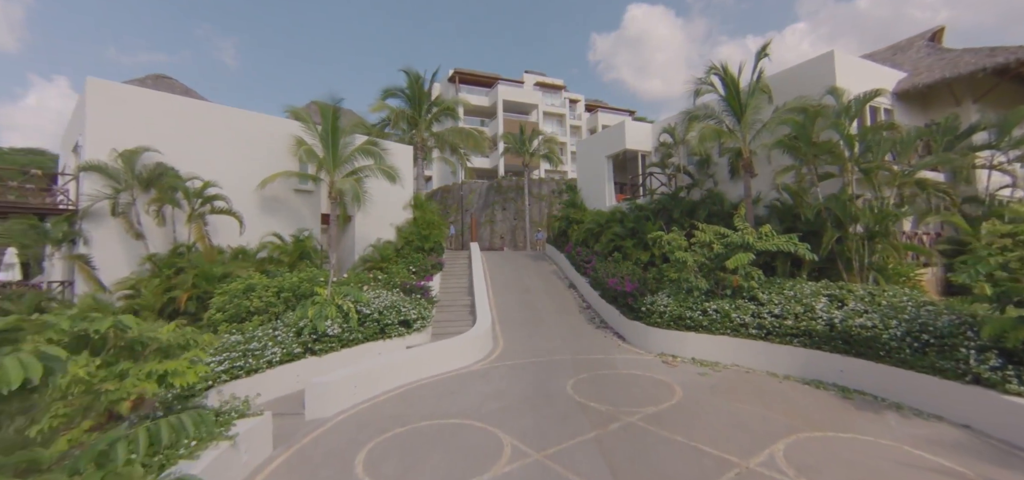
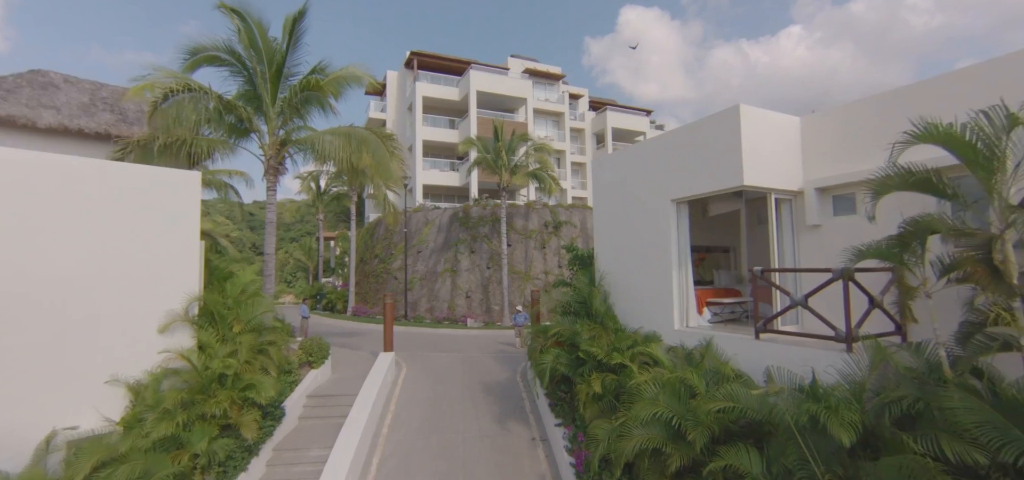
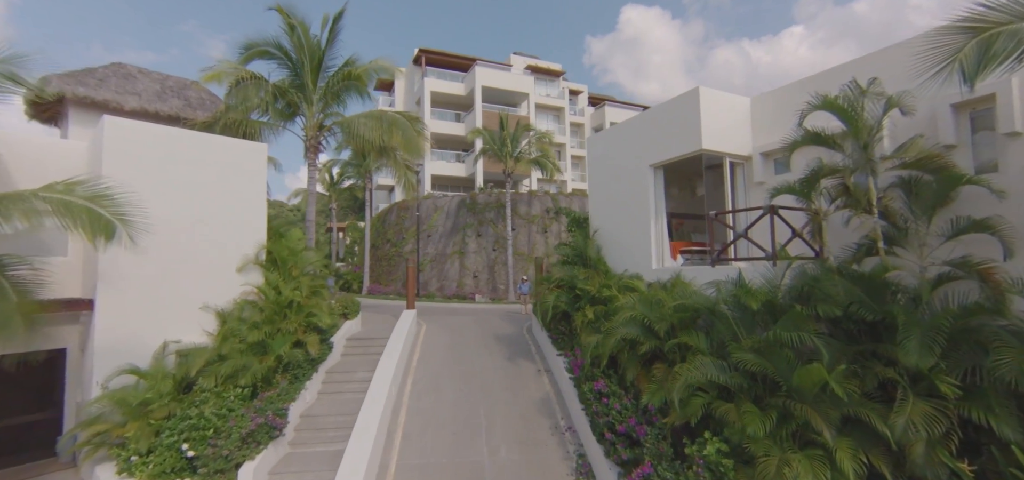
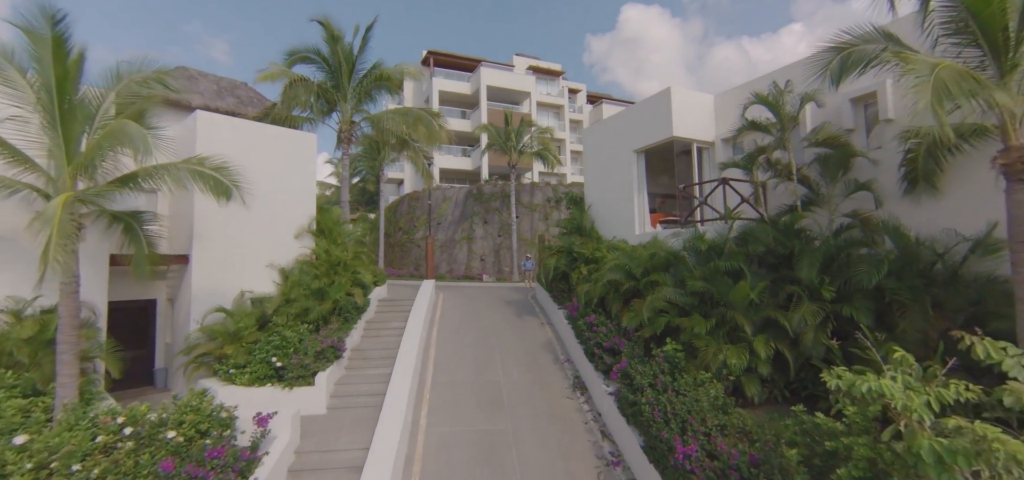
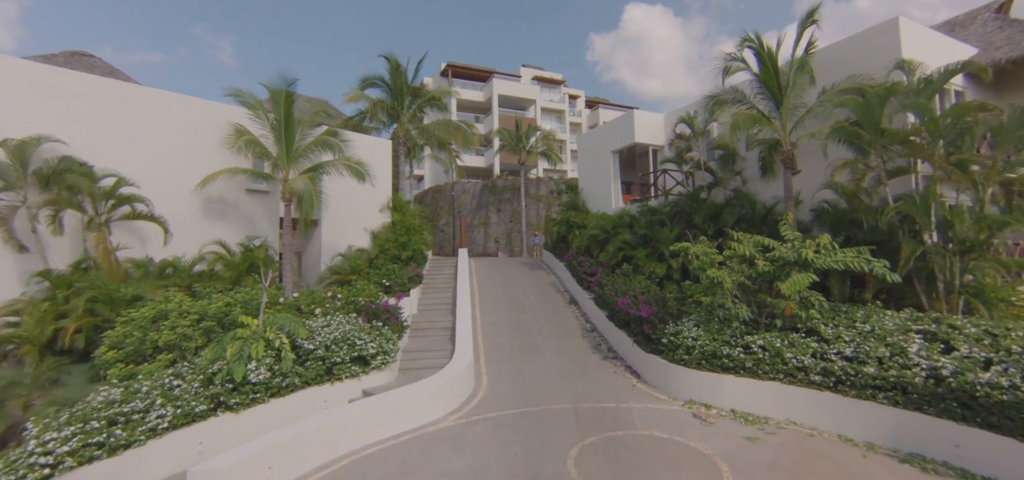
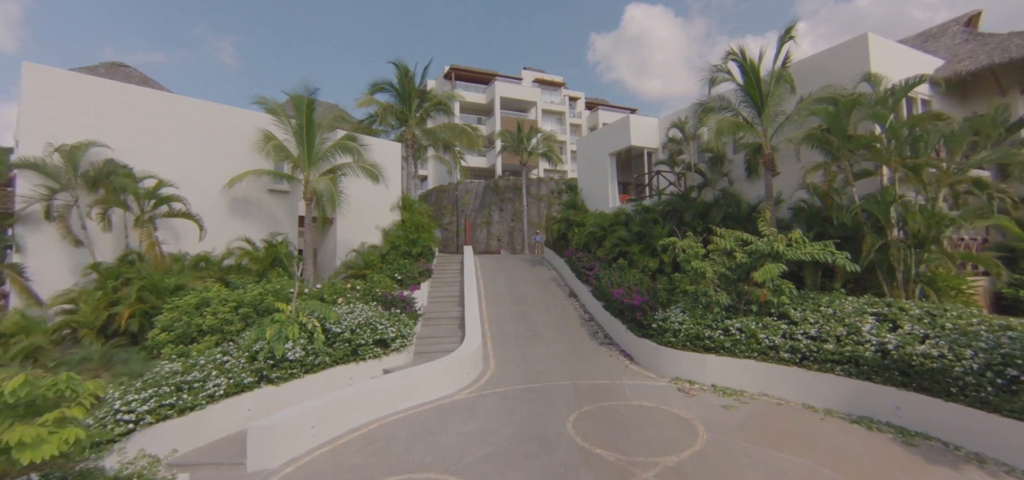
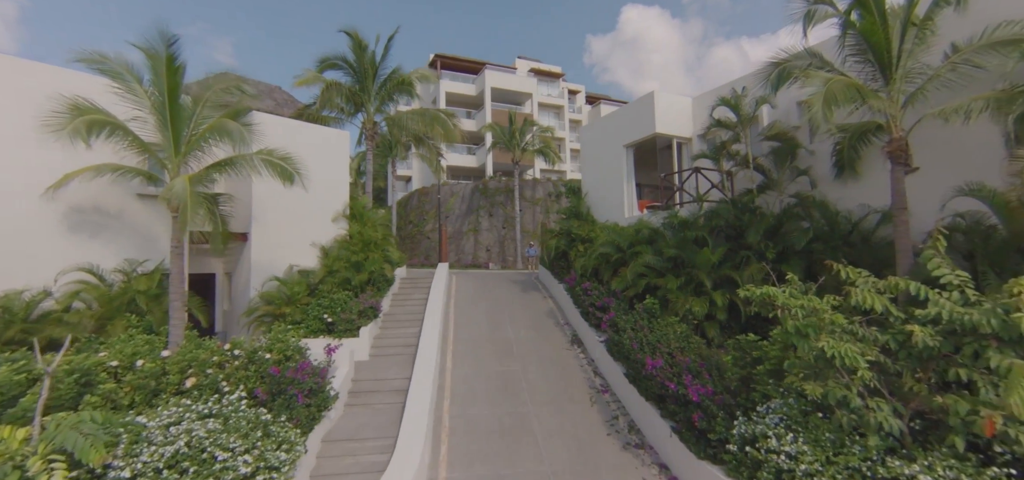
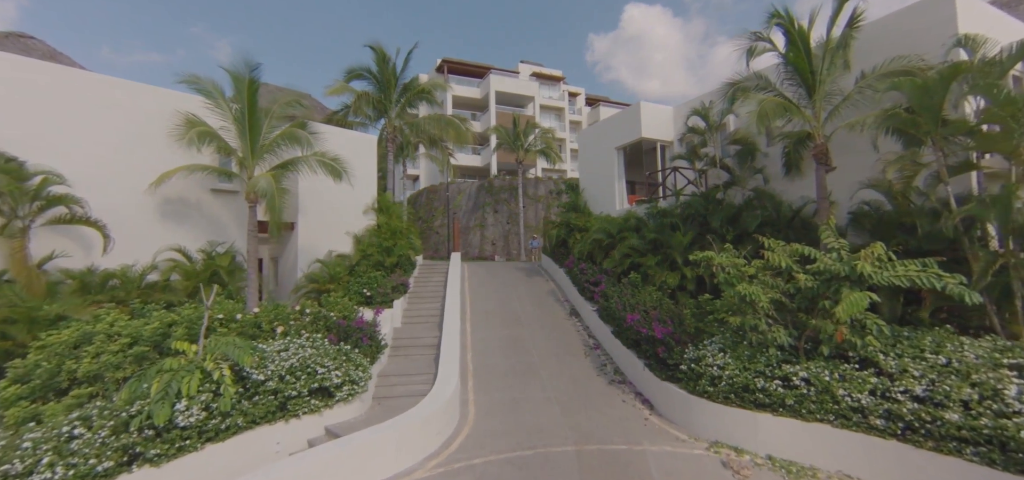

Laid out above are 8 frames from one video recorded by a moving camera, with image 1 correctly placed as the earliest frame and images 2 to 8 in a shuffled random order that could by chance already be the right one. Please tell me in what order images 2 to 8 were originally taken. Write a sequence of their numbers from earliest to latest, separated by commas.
6, 5, 8, 7, 4, 3, 2
